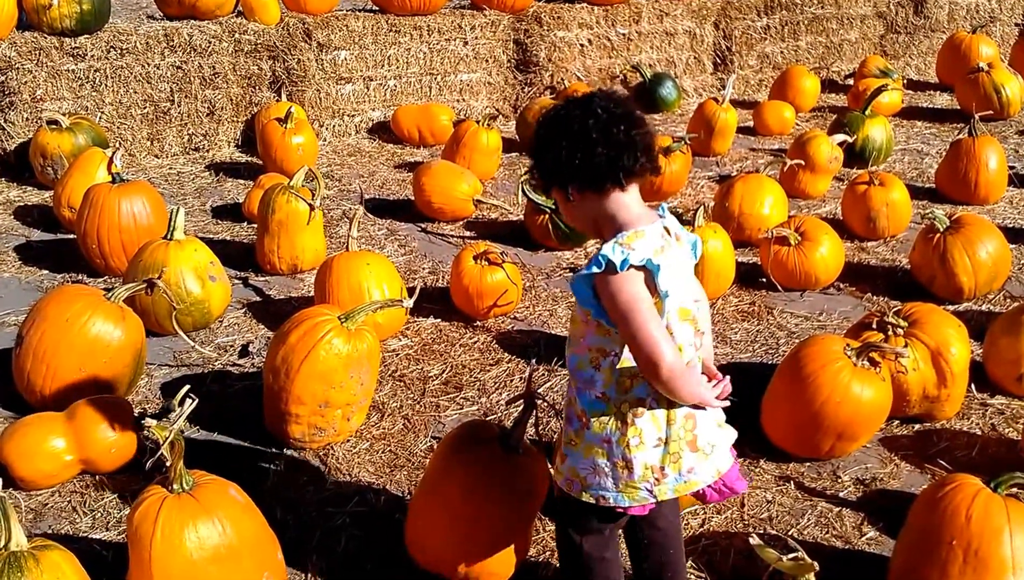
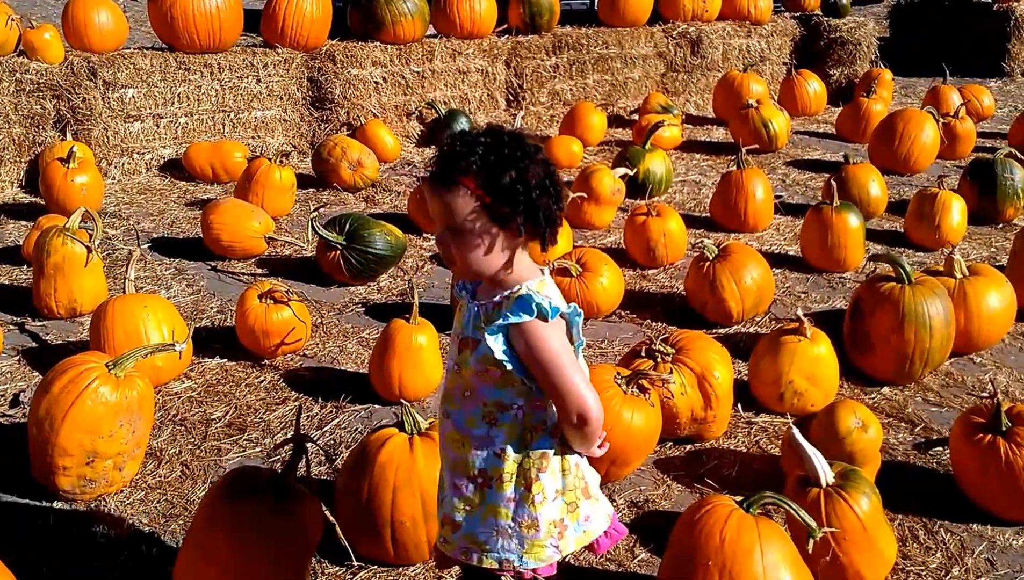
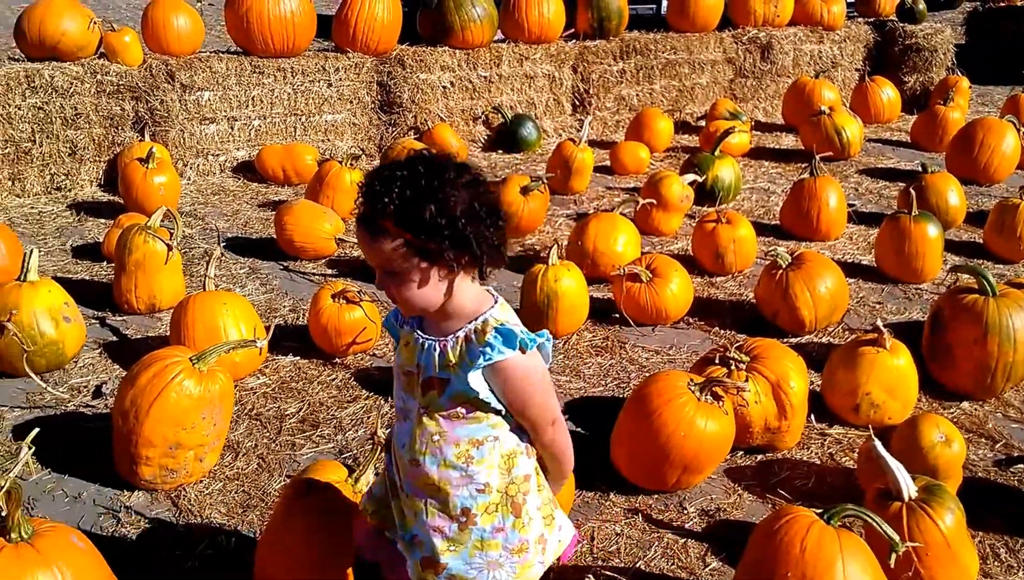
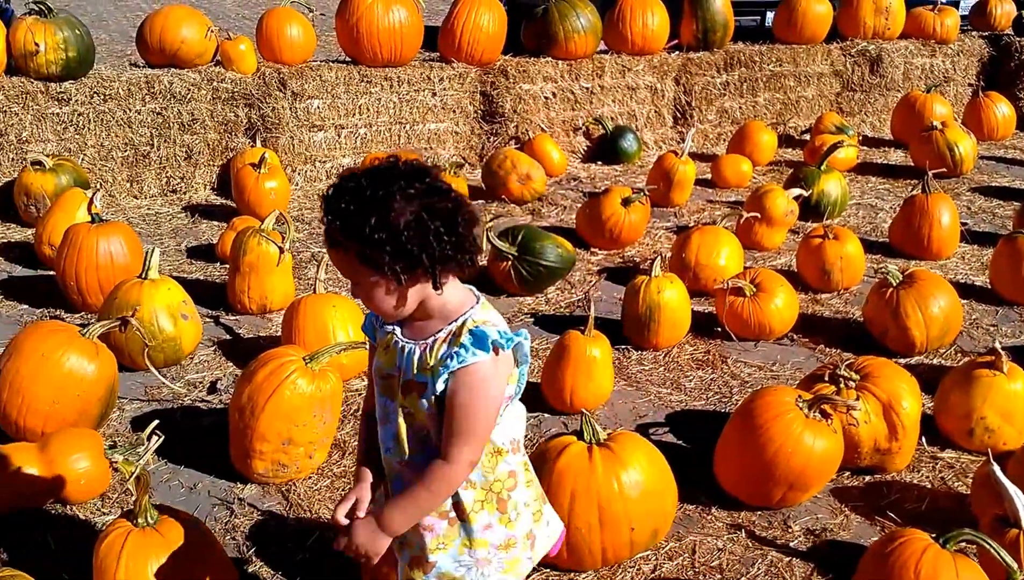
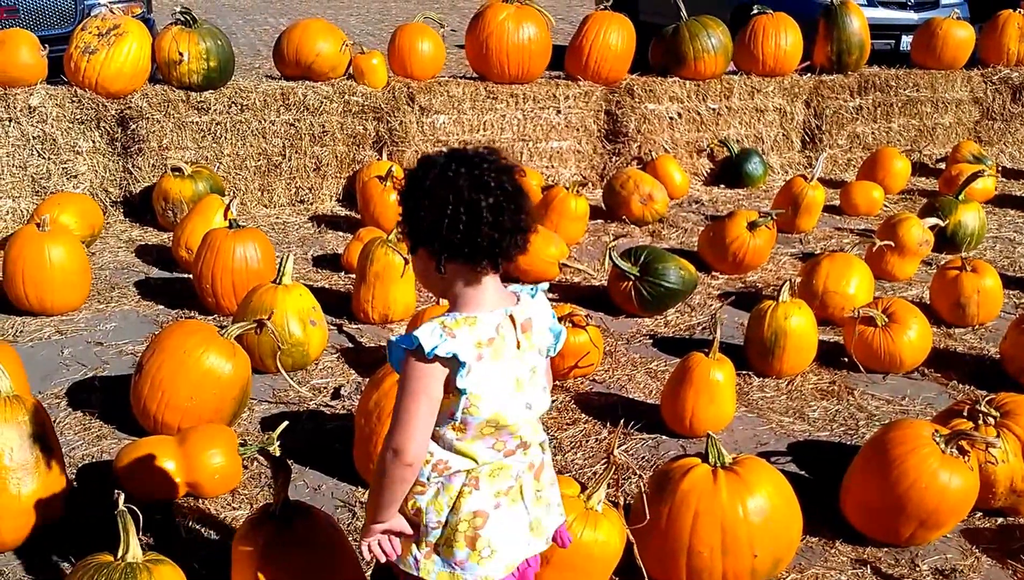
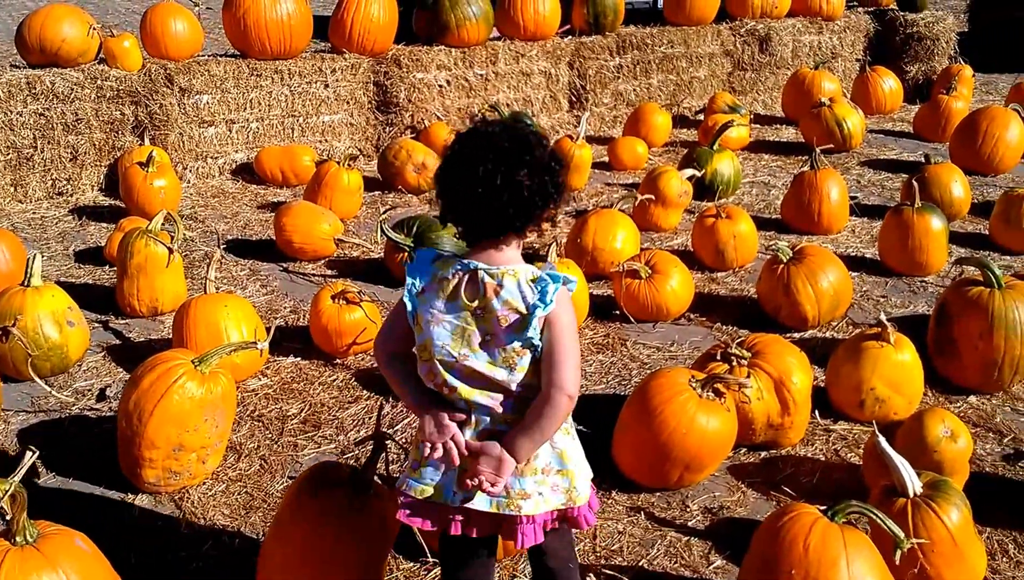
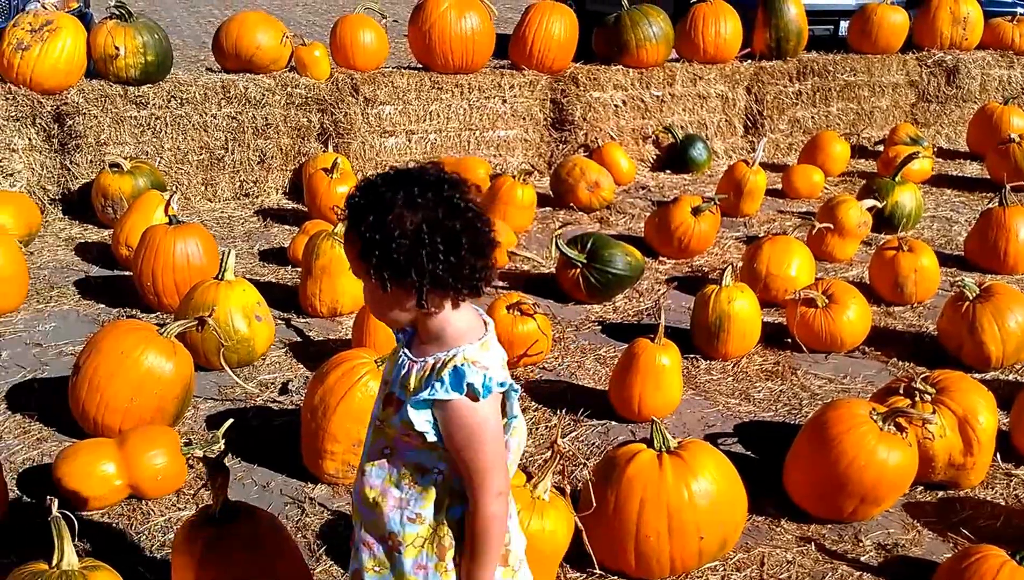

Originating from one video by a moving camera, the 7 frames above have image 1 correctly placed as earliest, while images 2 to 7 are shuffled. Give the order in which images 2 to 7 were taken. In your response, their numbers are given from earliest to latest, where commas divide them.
6, 2, 3, 4, 7, 5
